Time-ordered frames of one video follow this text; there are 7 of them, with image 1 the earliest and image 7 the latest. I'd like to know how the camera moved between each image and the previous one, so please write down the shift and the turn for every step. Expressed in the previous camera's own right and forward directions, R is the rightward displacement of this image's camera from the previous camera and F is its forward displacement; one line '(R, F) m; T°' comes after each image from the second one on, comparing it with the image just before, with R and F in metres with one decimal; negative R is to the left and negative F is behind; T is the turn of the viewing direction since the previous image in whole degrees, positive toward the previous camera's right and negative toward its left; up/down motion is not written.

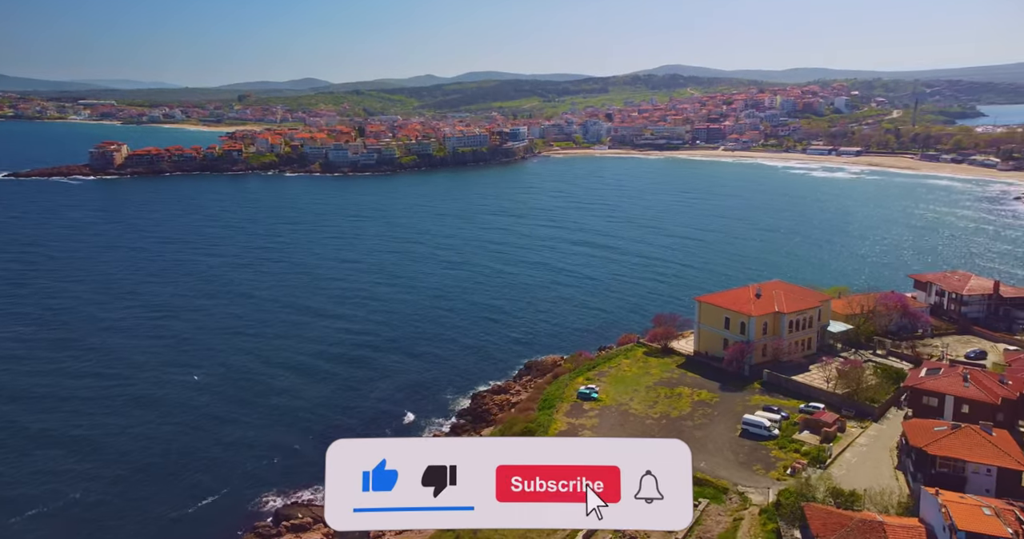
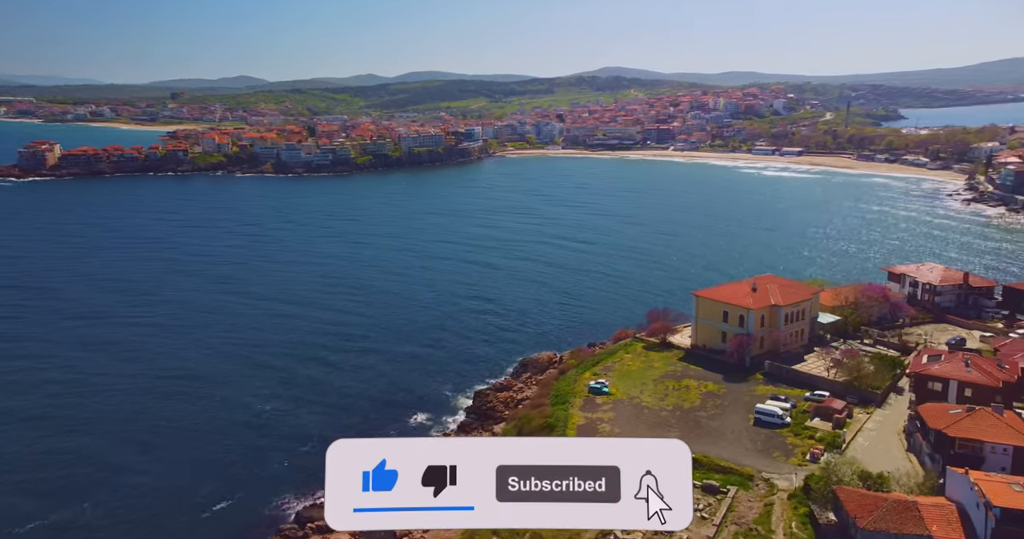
(-1.6, +0.1) m; +5°
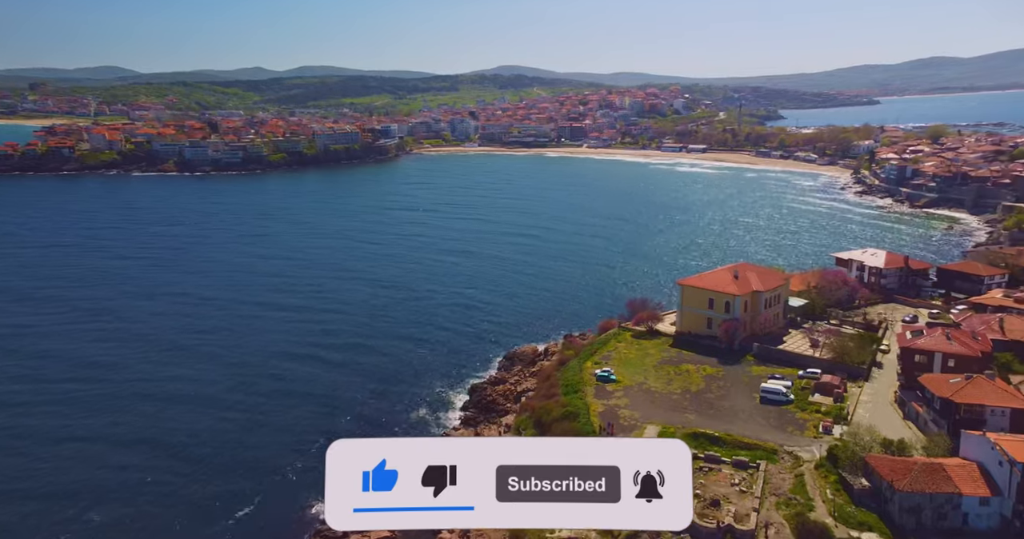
(-2.6, +0.1) m; +9°
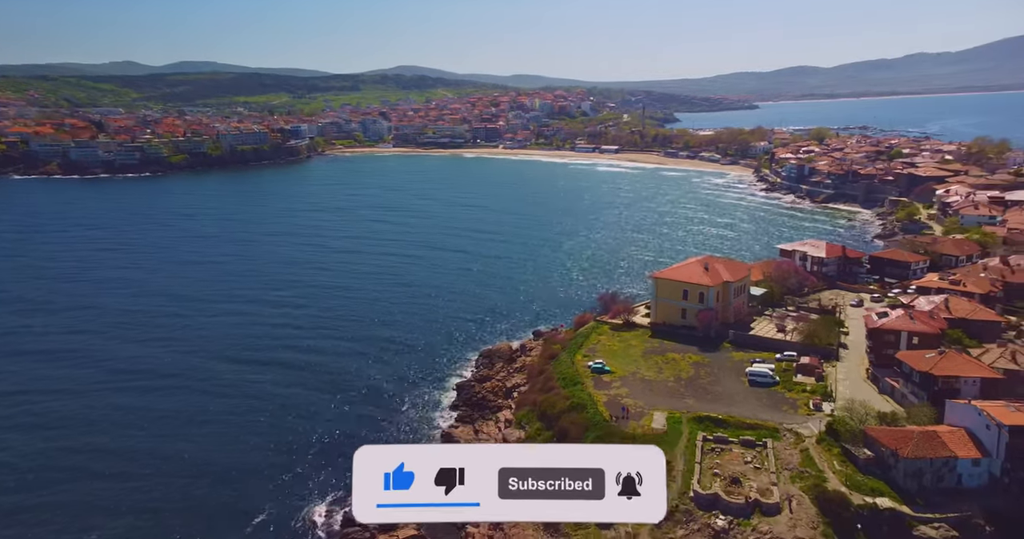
(-2.3, +0.1) m; +8°
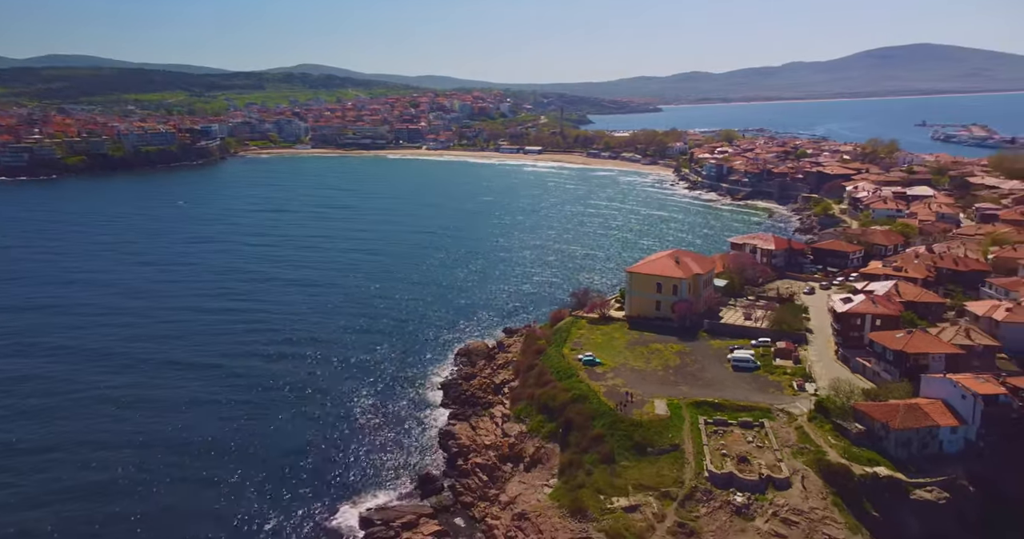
(-2.0, 0.0) m; +7°
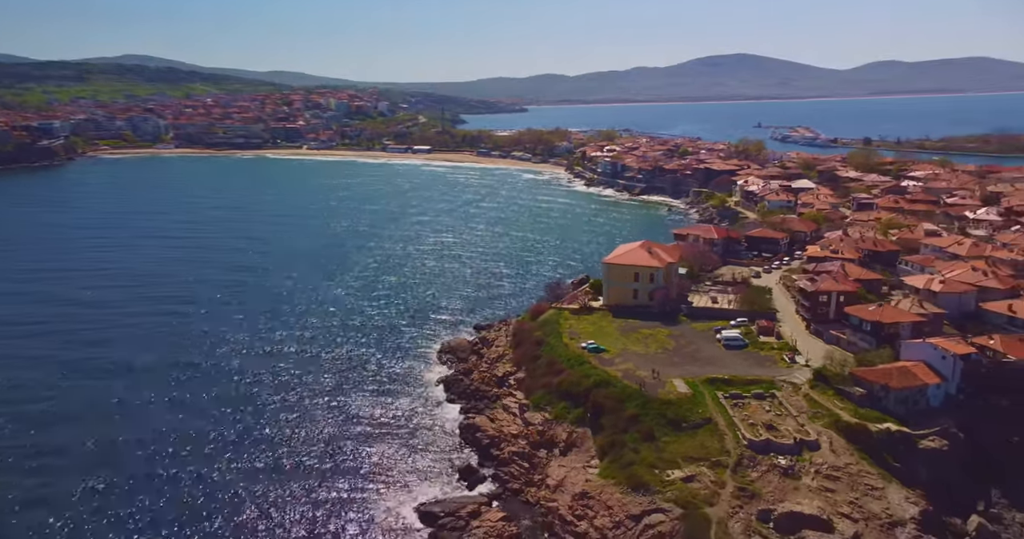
(-3.5, +0.2) m; +11°
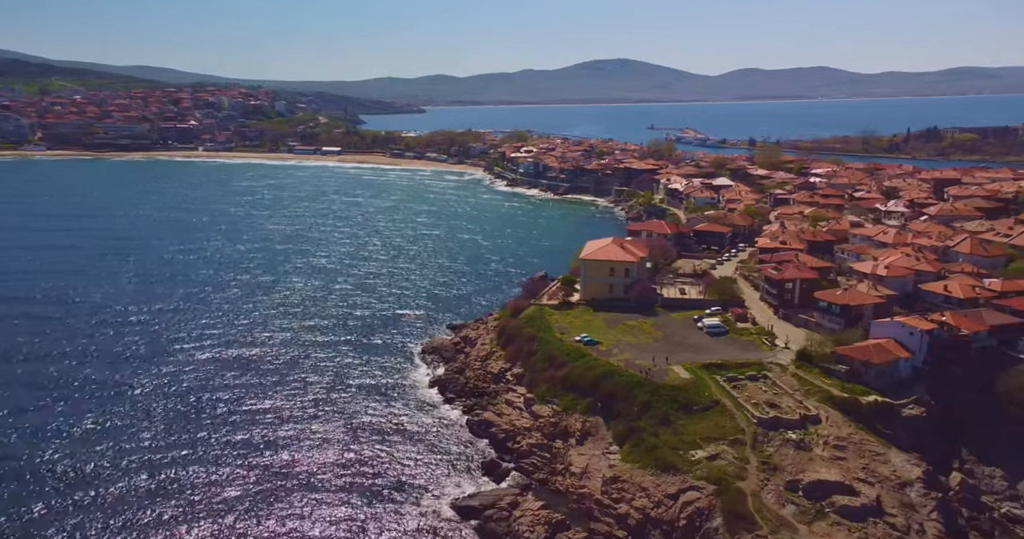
(-2.5, 0.0) m; +8°
